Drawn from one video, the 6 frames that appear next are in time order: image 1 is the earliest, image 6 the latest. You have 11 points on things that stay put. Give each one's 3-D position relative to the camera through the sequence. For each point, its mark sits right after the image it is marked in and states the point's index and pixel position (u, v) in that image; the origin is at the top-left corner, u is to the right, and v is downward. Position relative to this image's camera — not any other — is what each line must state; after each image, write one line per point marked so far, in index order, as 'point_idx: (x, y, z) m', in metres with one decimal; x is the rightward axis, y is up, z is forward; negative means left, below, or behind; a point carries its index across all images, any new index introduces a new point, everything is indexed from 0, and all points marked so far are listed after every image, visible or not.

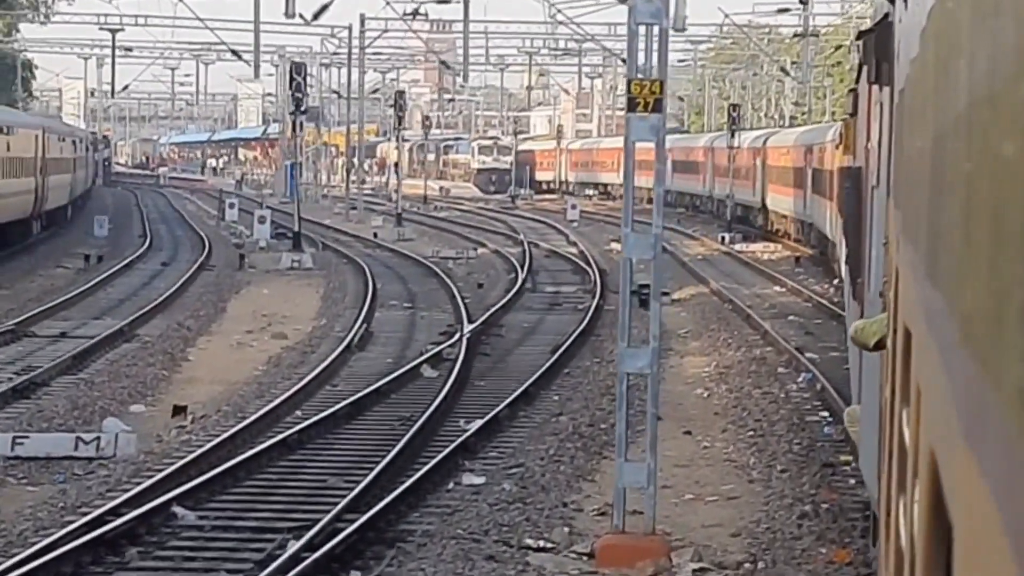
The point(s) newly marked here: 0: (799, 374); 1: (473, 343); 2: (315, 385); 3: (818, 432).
0: (+1.7, -0.5, +17.0) m
1: (-0.3, -0.4, +19.0) m
2: (-1.1, -0.5, +15.6) m
3: (+1.5, -0.7, +13.5) m
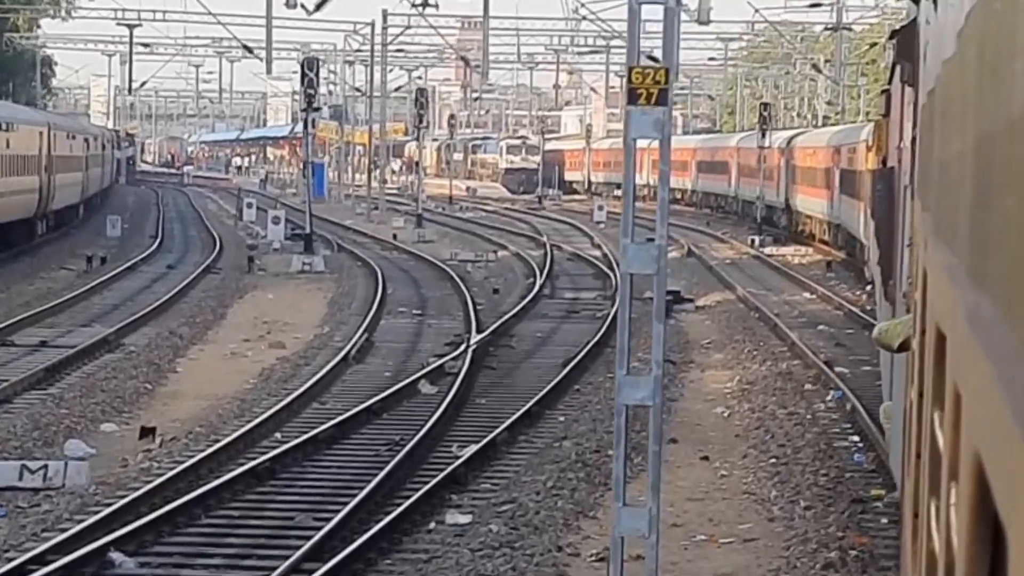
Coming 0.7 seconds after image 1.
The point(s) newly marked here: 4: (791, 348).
0: (+1.8, -0.6, +15.8) m
1: (-0.2, -0.4, +17.8) m
2: (-1.1, -0.6, +14.4) m
3: (+1.5, -0.8, +12.3) m
4: (+2.0, -0.4, +19.5) m
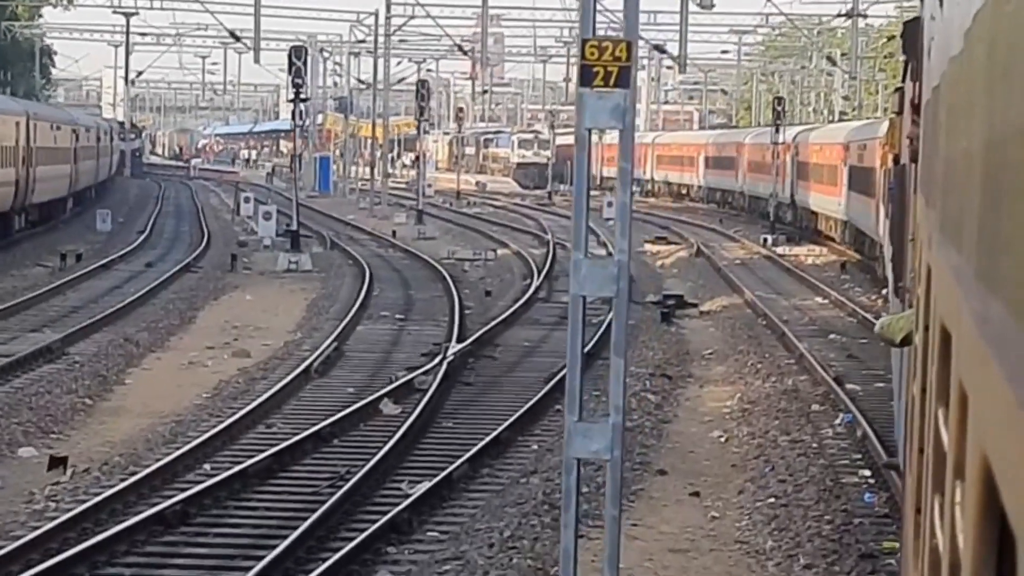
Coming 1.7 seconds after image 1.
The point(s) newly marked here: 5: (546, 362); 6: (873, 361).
0: (+1.6, -0.6, +14.2) m
1: (-0.3, -0.5, +16.2) m
2: (-1.2, -0.6, +12.8) m
3: (+1.3, -0.8, +10.7) m
4: (+1.9, -0.5, +18.0) m
5: (+0.2, -0.5, +17.3) m
6: (+2.4, -0.5, +18.6) m
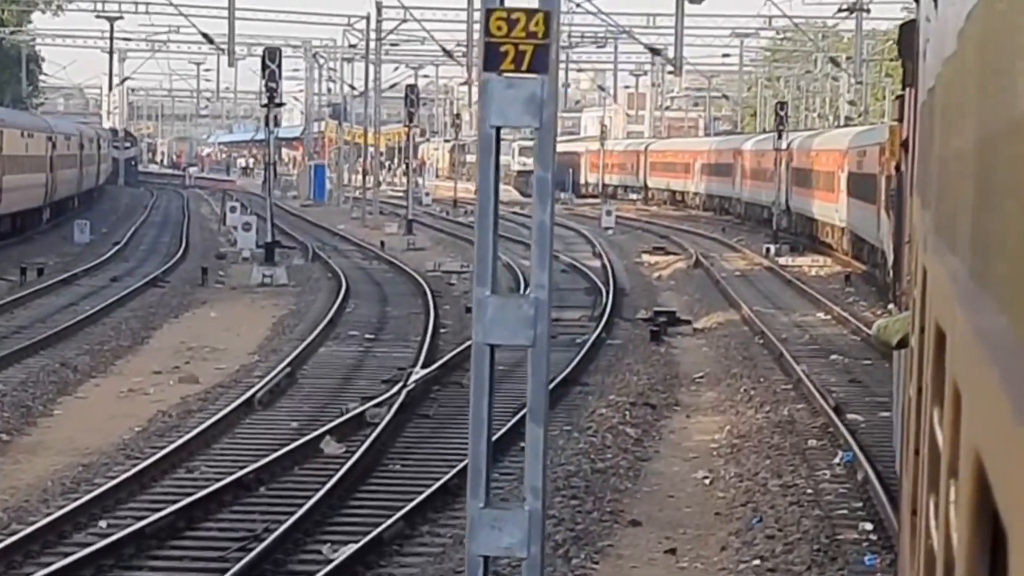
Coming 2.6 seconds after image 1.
0: (+1.5, -0.7, +12.7) m
1: (-0.5, -0.6, +14.7) m
2: (-1.4, -0.7, +11.3) m
3: (+1.1, -0.9, +9.2) m
4: (+1.7, -0.6, +16.4) m
5: (0.0, -0.6, +15.8) m
6: (+2.2, -0.6, +17.1) m
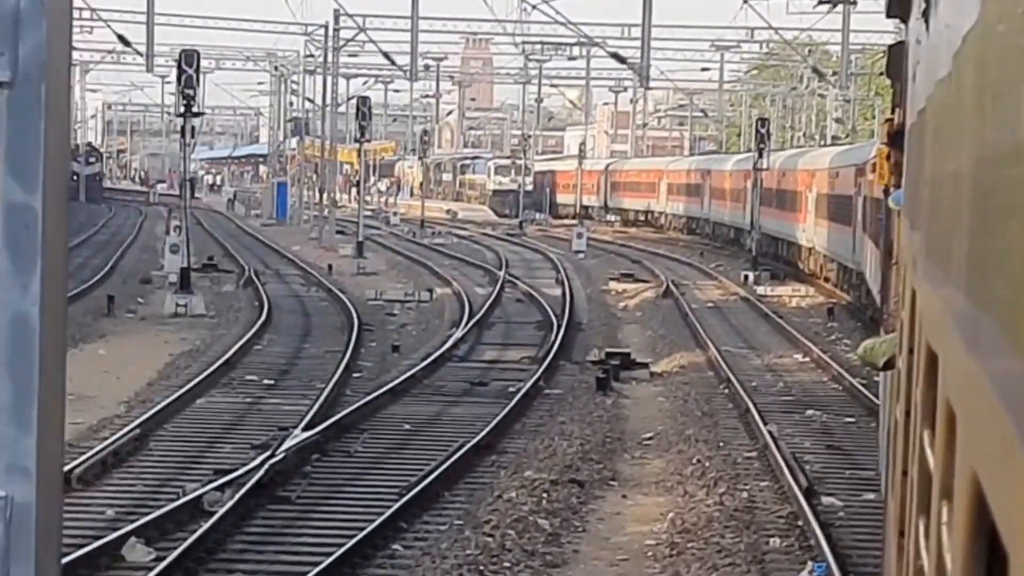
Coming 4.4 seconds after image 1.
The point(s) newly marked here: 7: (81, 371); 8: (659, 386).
0: (+1.0, -0.9, +9.7) m
1: (-1.0, -0.8, +11.7) m
2: (-1.8, -0.9, +8.3) m
3: (+0.7, -1.1, +6.2) m
4: (+1.2, -0.8, +13.5) m
5: (-0.4, -0.8, +12.9) m
6: (+1.8, -0.8, +14.1) m
7: (-2.8, -0.5, +18.5) m
8: (+1.0, -0.6, +18.6) m
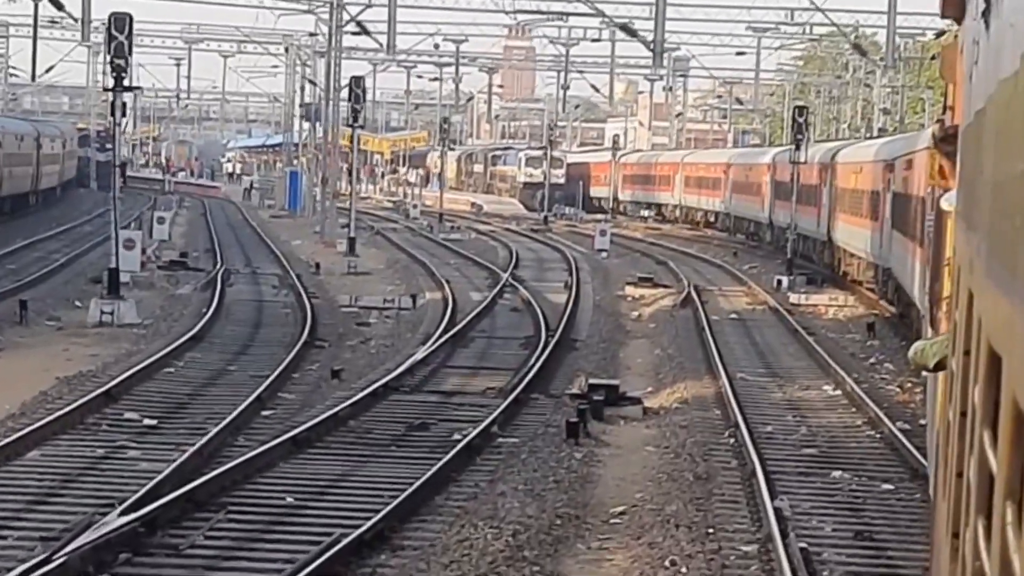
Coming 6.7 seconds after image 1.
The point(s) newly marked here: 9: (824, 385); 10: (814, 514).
0: (+0.6, -1.1, +6.0) m
1: (-1.3, -0.9, +8.0) m
2: (-2.3, -1.0, +4.6) m
3: (+0.2, -1.2, +2.5) m
4: (+0.9, -0.9, +9.8) m
5: (-0.8, -0.9, +9.1) m
6: (+1.4, -0.9, +10.4) m
7: (-3.1, -0.6, +14.8) m
8: (+0.8, -0.7, +14.9) m
9: (+2.0, -0.6, +17.7) m
10: (+1.2, -0.9, +11.1) m
